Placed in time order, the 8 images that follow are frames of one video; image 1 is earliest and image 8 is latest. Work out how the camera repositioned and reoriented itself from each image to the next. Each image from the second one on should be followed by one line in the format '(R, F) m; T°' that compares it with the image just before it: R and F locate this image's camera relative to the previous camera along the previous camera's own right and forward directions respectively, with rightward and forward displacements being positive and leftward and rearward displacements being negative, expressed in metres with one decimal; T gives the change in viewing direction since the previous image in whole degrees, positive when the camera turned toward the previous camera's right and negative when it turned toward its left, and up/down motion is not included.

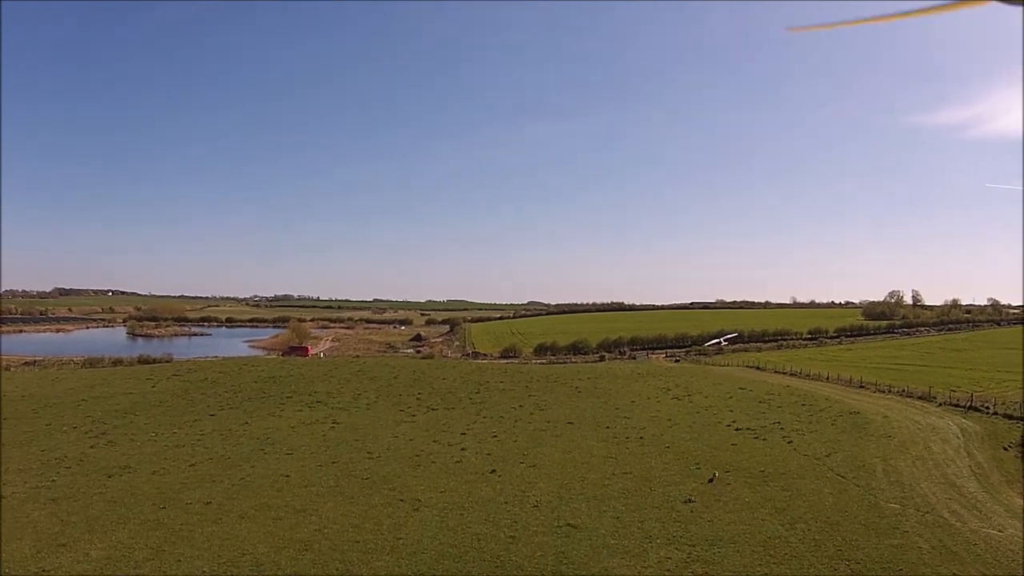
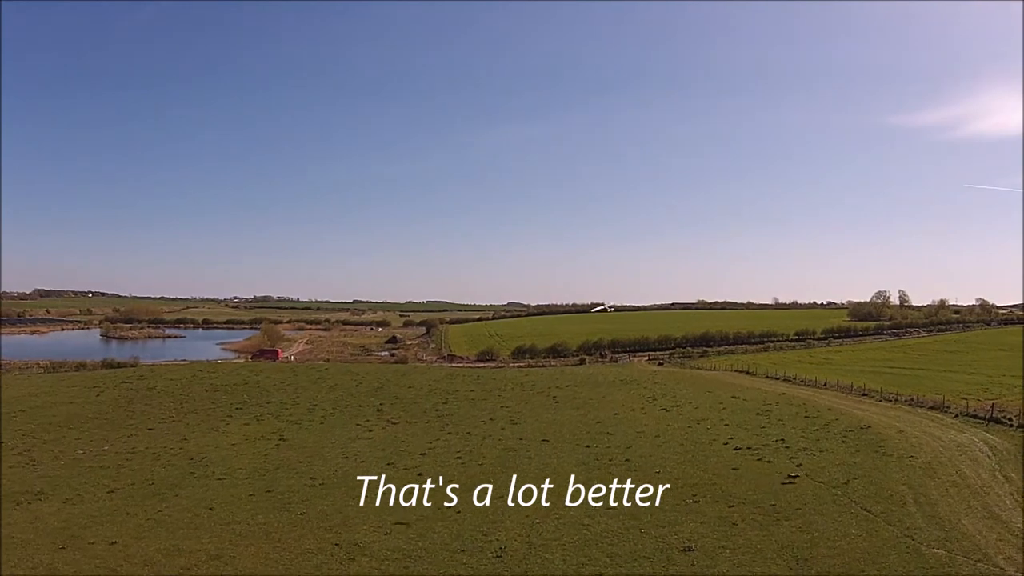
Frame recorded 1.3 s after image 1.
(+0.5, +2.6) m; +1°
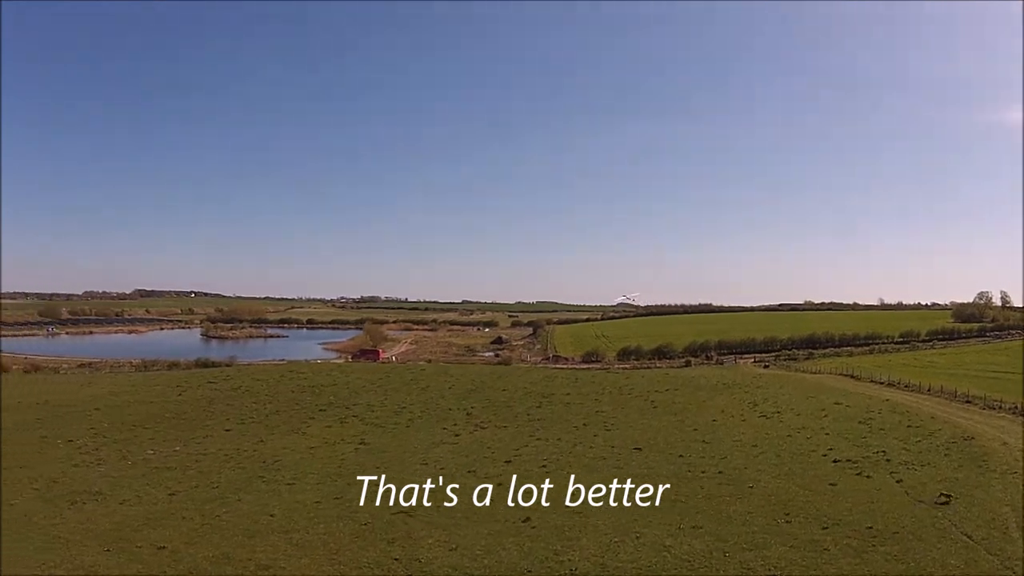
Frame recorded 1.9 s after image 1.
(+0.3, +0.7) m; -6°
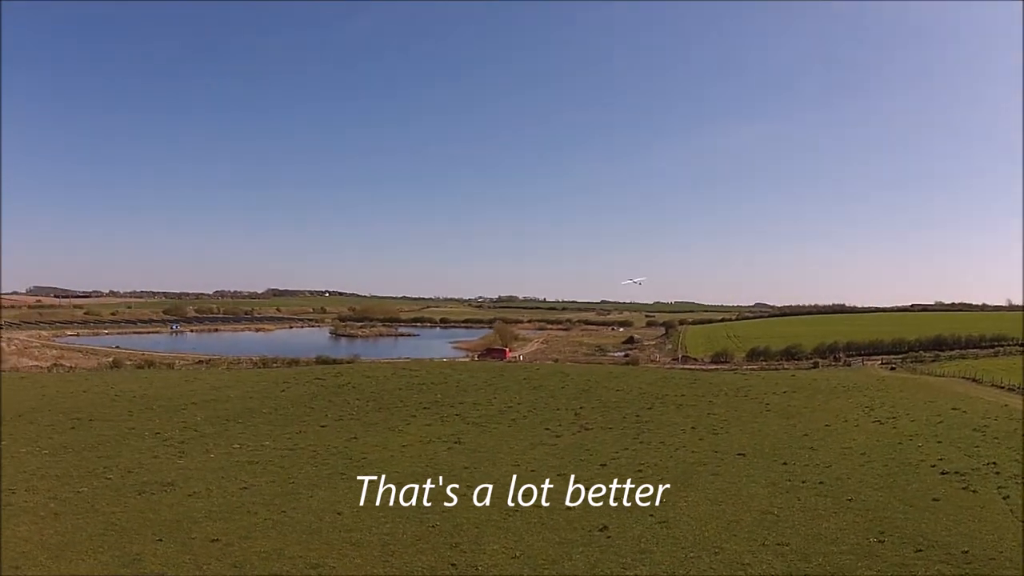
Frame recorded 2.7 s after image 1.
(+0.8, +0.6) m; -8°
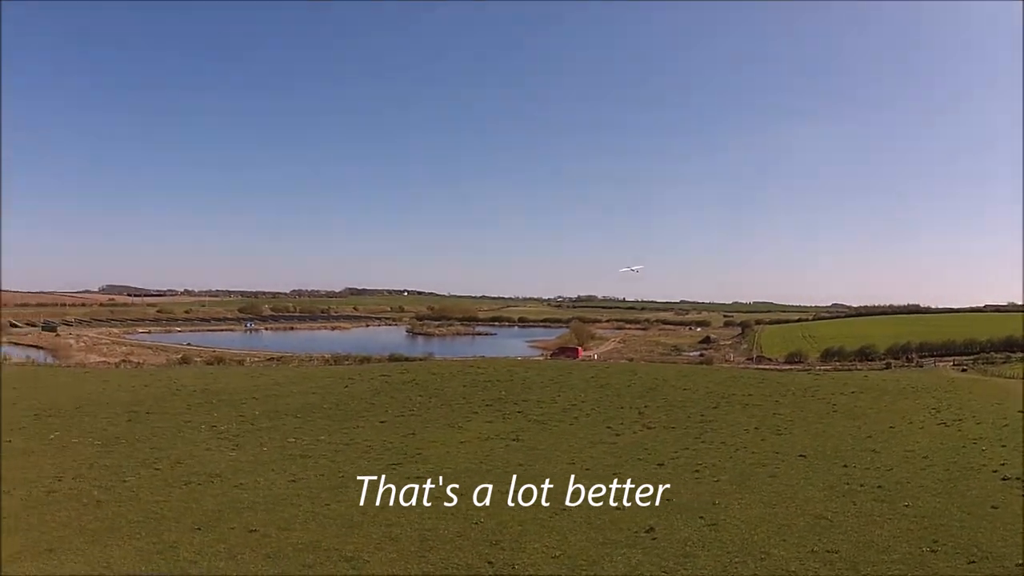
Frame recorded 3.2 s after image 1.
(+0.8, +0.3) m; -6°
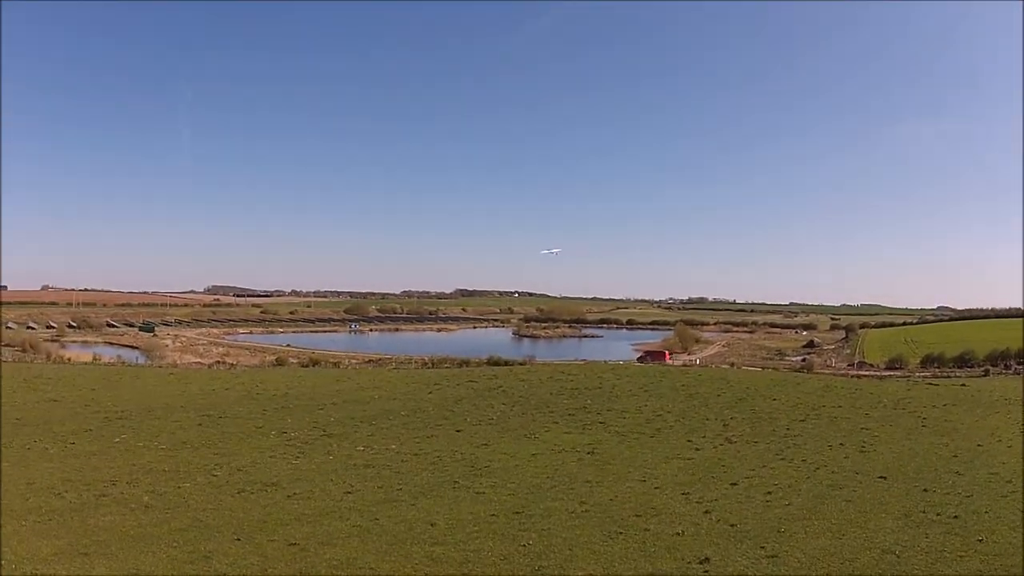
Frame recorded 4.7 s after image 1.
(+0.9, +0.7) m; -9°
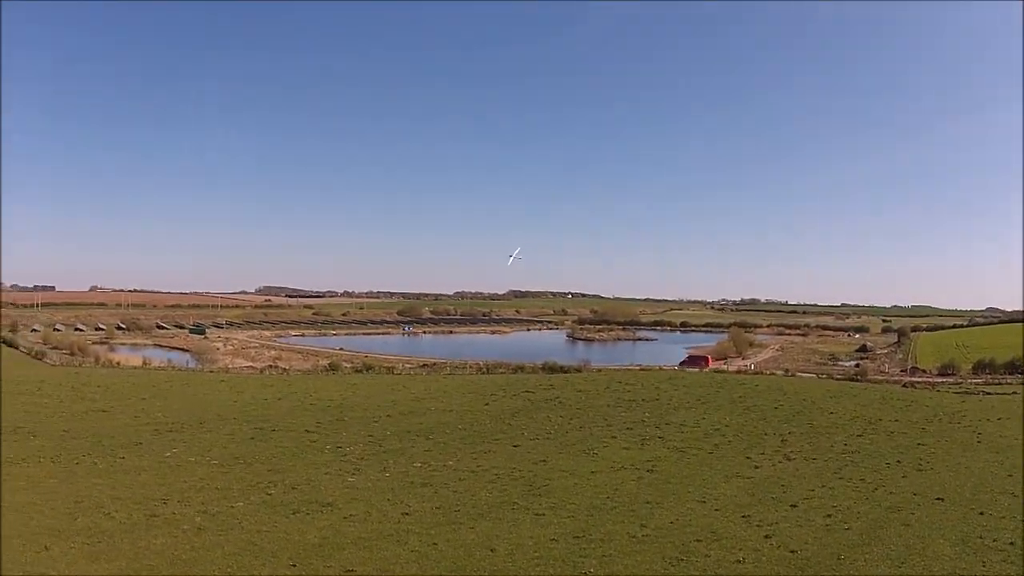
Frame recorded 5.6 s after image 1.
(-0.4, +1.3) m; -4°
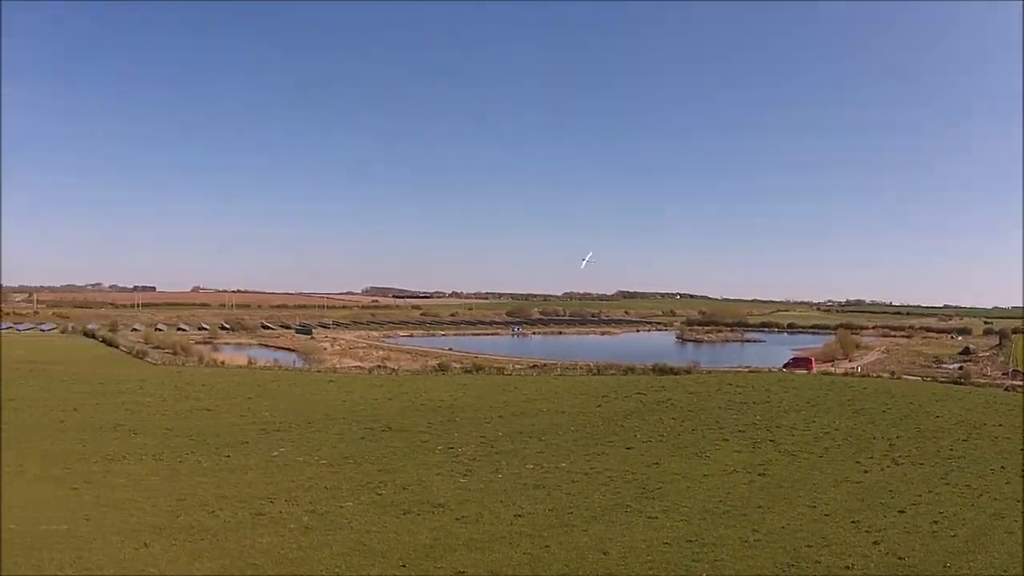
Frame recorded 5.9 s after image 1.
(0.0, +1.5) m; -10°
